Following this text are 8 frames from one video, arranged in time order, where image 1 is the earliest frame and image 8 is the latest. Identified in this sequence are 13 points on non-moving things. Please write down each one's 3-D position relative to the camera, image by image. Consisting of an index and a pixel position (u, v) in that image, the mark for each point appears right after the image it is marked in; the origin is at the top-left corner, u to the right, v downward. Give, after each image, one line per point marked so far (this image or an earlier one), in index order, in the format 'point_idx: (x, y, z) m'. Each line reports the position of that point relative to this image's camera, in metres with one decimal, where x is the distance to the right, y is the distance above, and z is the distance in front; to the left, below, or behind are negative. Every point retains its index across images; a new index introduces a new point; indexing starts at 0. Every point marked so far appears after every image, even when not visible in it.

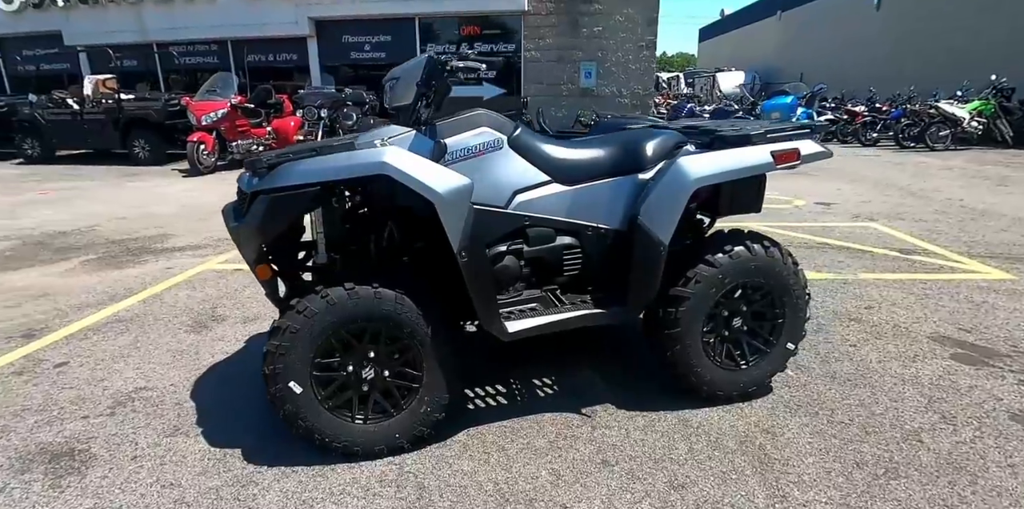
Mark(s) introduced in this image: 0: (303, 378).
0: (-0.8, -0.5, +2.0) m
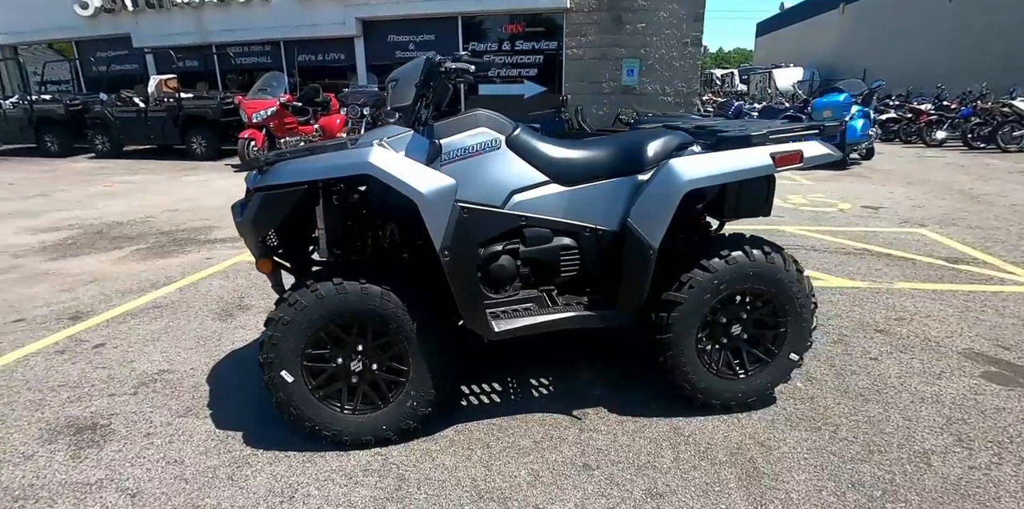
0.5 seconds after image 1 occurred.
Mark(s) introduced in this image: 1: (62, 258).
0: (-0.9, -0.5, +2.1) m
1: (-4.5, 0.0, +5.1) m
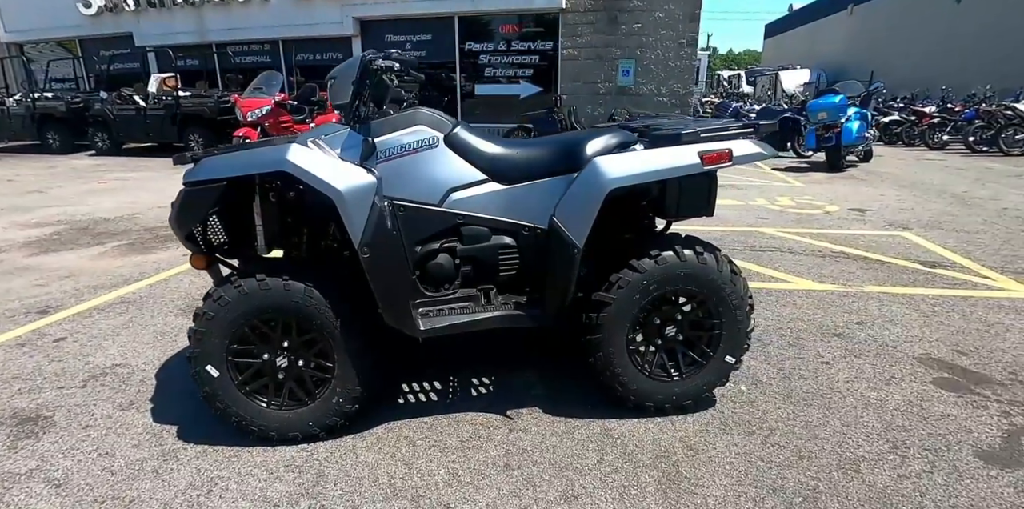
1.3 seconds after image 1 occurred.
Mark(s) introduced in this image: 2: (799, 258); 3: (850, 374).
0: (-1.2, -0.4, +2.1) m
1: (-4.8, 0.0, +5.2) m
2: (+2.6, 0.0, +4.6) m
3: (+1.7, -0.6, +2.6) m
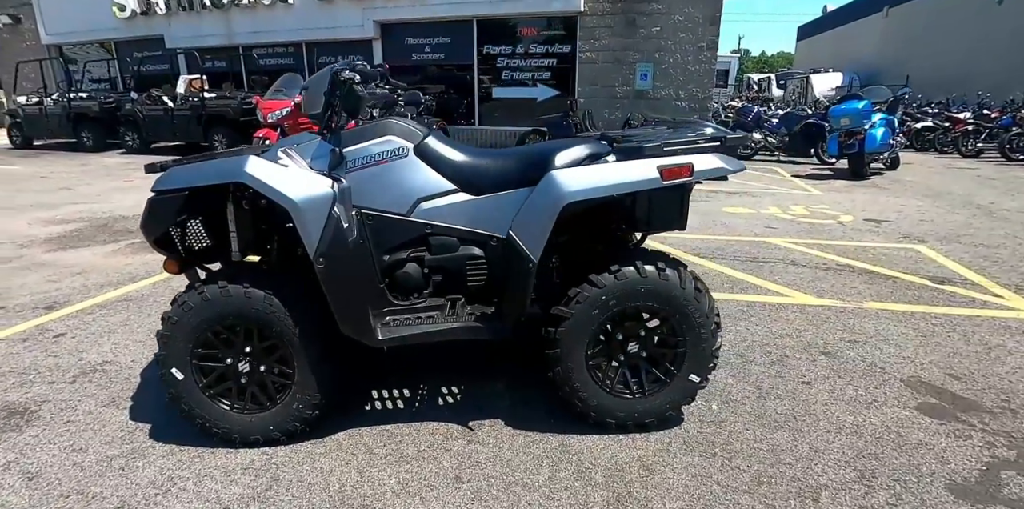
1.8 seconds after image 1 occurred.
0: (-1.4, -0.5, +2.1) m
1: (-4.8, +0.1, +5.4) m
2: (+2.6, -0.1, +4.5) m
3: (+1.6, -0.7, +2.5) m
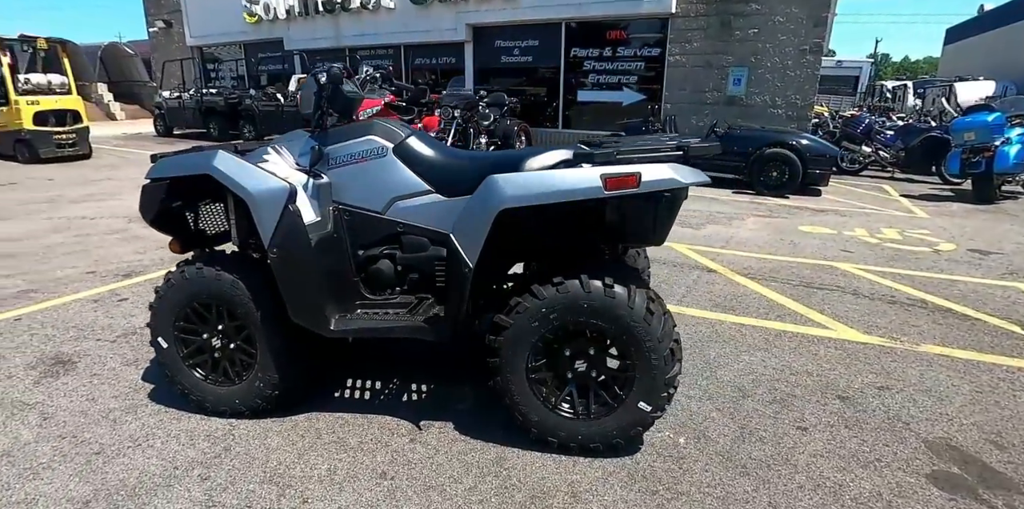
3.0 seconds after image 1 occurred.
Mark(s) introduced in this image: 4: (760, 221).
0: (-1.6, -0.4, +2.3) m
1: (-4.3, +0.4, +6.2) m
2: (+2.7, -0.4, +4.0) m
3: (+1.4, -0.8, +2.2) m
4: (+3.4, +0.5, +7.0) m
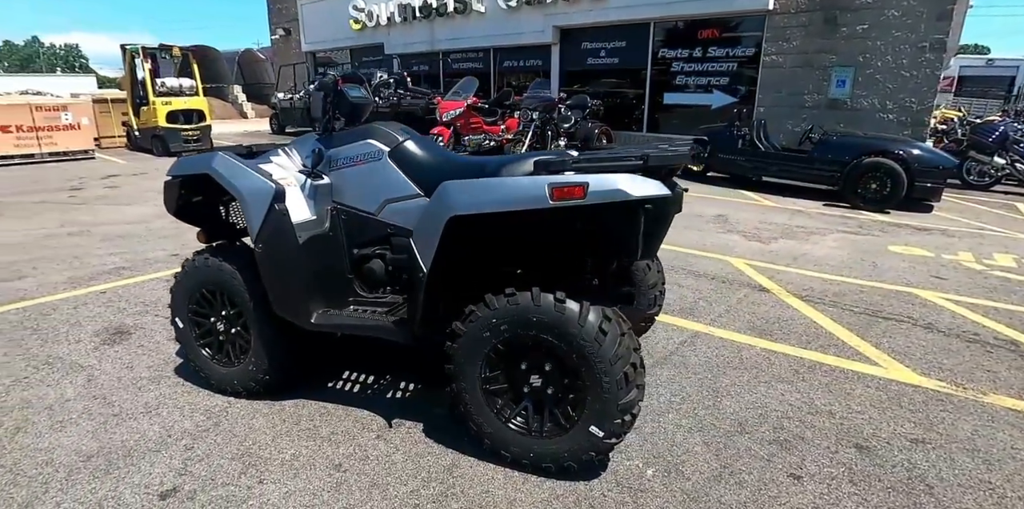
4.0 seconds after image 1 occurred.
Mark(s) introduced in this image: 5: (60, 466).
0: (-1.7, -0.3, +2.6) m
1: (-3.6, +0.5, +6.9) m
2: (+2.8, -0.6, +3.5) m
3: (+1.2, -0.9, +2.0) m
4: (+4.1, +0.2, +6.3) m
5: (-1.8, -0.9, +2.1) m
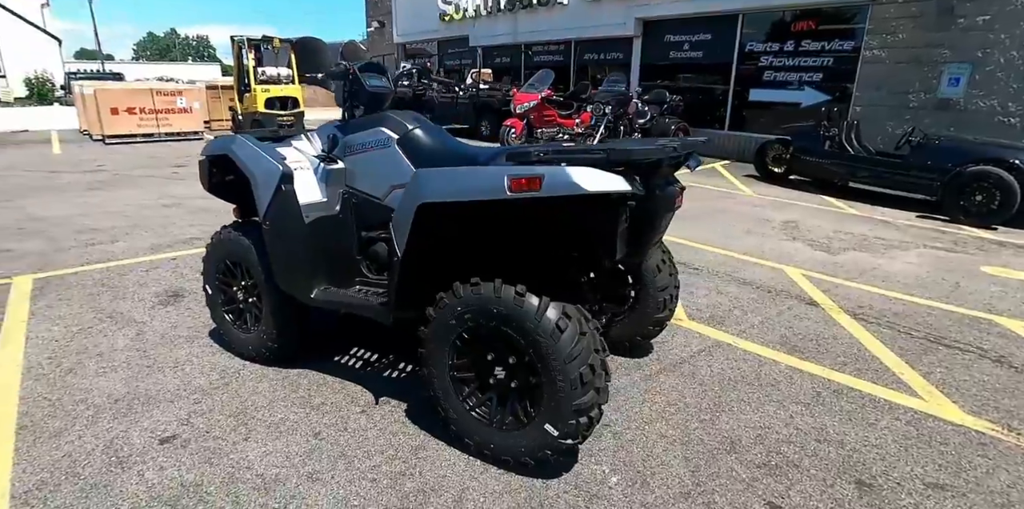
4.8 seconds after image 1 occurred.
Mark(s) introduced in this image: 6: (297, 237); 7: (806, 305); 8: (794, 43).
0: (-1.7, -0.2, +2.9) m
1: (-2.9, +0.8, +7.4) m
2: (+2.9, -0.7, +3.0) m
3: (+1.0, -1.0, +1.8) m
4: (+4.6, 0.0, +5.6) m
5: (-2.0, -0.7, +2.4) m
6: (-1.1, +0.1, +2.5) m
7: (+2.3, -0.4, +4.1) m
8: (+5.9, +4.5, +10.8) m
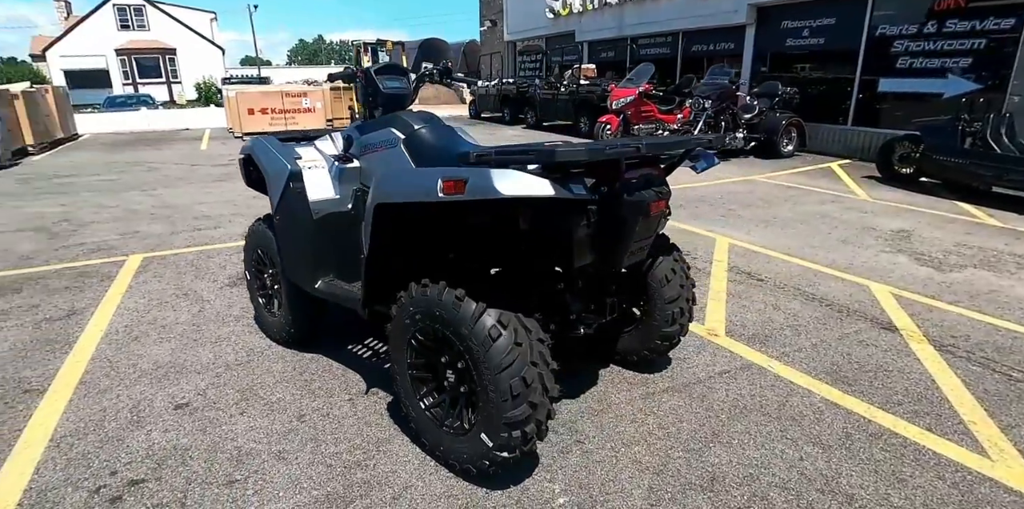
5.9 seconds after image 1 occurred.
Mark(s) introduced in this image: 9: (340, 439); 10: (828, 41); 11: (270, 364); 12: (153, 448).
0: (-1.6, -0.1, +3.2) m
1: (-1.8, +1.0, +7.8) m
2: (+2.8, -0.9, +2.4) m
3: (+0.7, -1.0, +1.6) m
4: (+5.1, -0.2, +4.5) m
5: (-2.0, -0.6, +2.8) m
6: (-1.1, +0.1, +2.7) m
7: (+2.5, -0.5, +3.5) m
8: (+7.7, +4.2, +9.3) m
9: (-0.7, -0.8, +2.2) m
10: (+6.8, +4.6, +11.1) m
11: (-1.3, -0.6, +2.8) m
12: (-1.5, -0.8, +2.2) m
